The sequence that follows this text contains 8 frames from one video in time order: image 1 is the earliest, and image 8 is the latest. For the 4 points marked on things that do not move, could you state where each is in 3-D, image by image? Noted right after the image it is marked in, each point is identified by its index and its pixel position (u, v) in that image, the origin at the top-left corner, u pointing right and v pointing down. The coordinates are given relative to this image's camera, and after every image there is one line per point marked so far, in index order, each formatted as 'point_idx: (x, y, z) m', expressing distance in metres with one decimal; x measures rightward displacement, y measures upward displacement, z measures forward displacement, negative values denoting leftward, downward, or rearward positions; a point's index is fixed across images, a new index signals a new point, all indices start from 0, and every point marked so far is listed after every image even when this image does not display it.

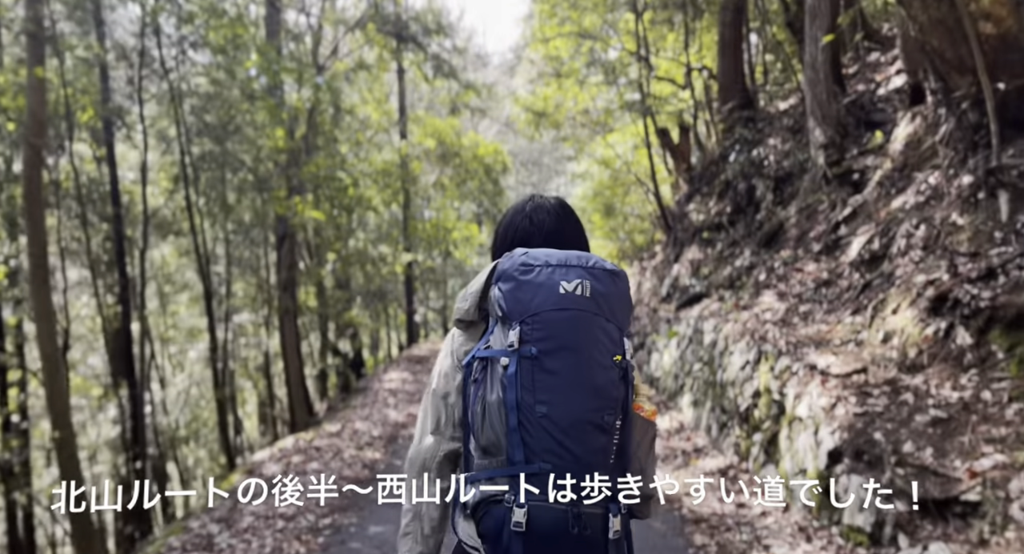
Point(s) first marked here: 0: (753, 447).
0: (+2.0, -1.4, +6.9) m
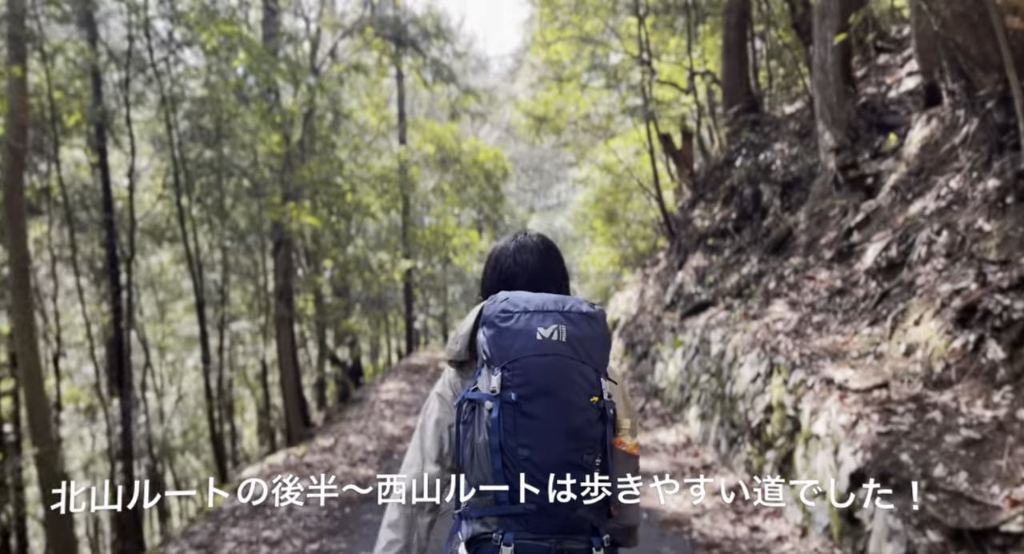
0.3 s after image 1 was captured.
0: (+2.0, -1.5, +6.5) m
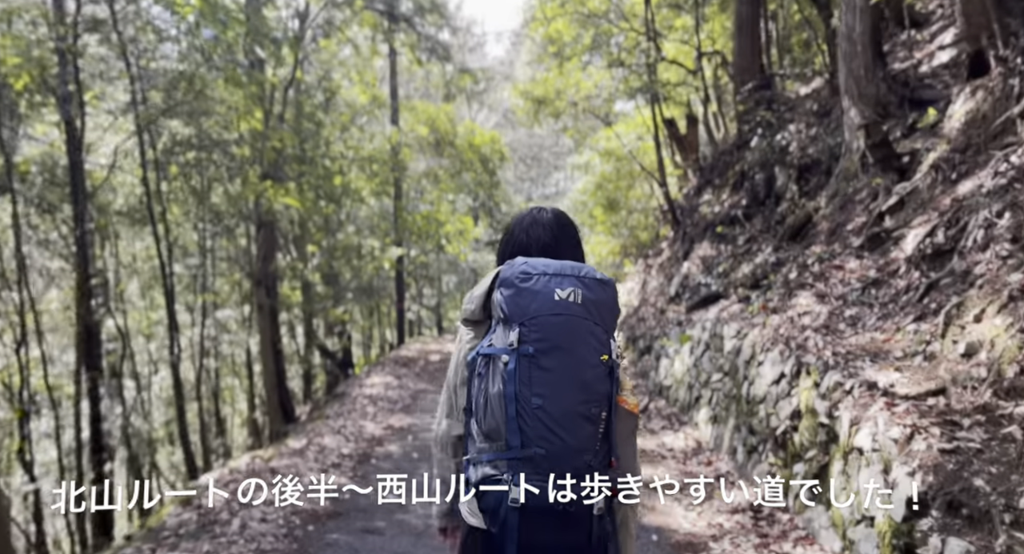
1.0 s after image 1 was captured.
0: (+1.9, -1.4, +5.7) m
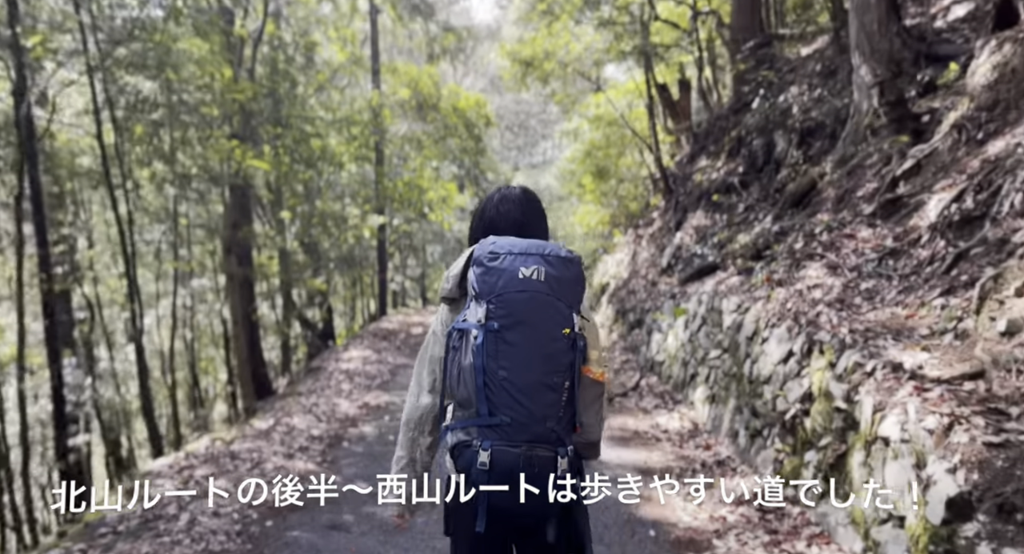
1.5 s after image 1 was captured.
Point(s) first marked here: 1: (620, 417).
0: (+1.8, -1.2, +5.1) m
1: (+1.1, -1.4, +8.3) m
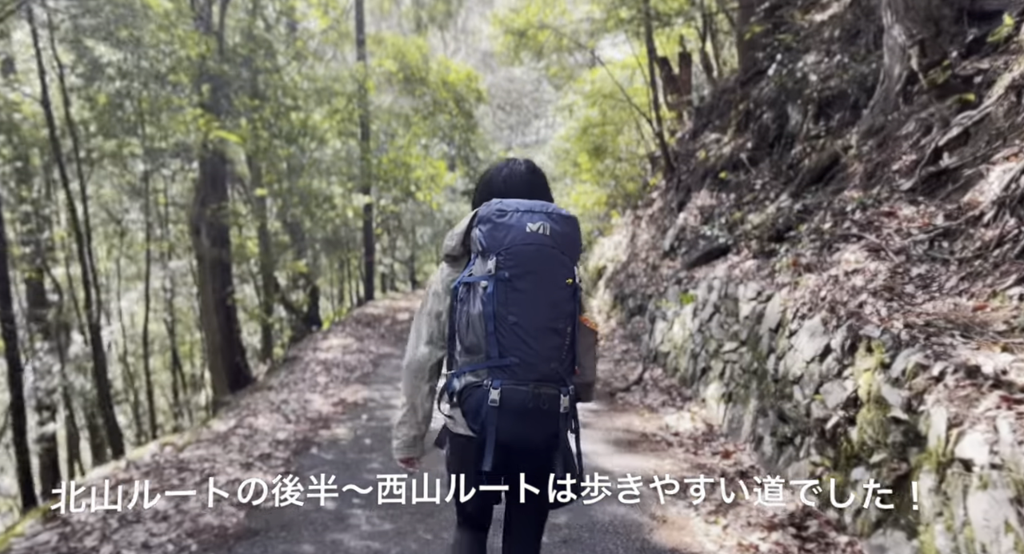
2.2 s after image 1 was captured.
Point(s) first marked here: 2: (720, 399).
0: (+1.8, -1.1, +4.3) m
1: (+1.0, -1.3, +7.5) m
2: (+1.7, -1.0, +6.9) m
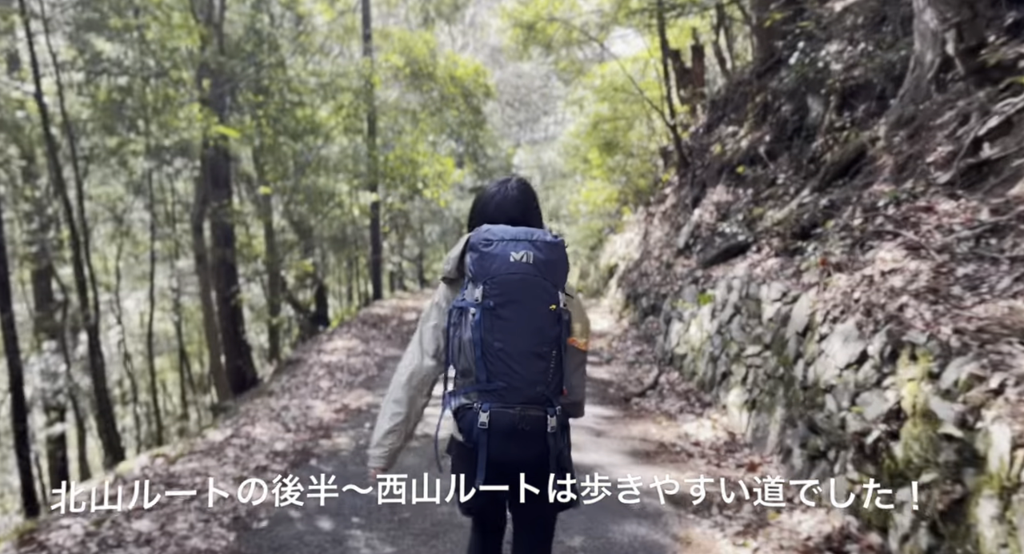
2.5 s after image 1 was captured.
0: (+1.8, -1.1, +3.9) m
1: (+1.1, -1.2, +7.1) m
2: (+1.8, -1.0, +6.5) m
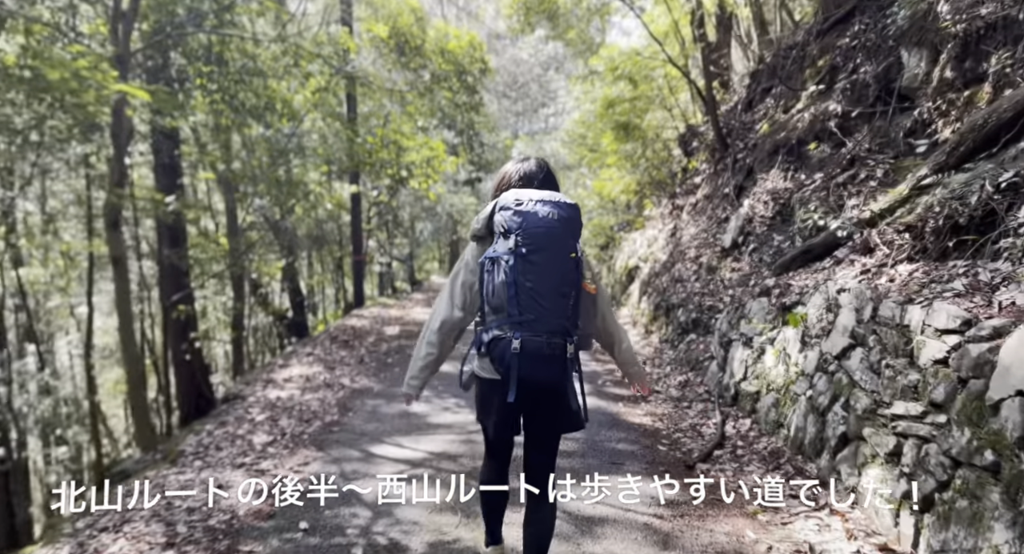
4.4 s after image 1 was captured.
0: (+1.9, -1.2, +1.5) m
1: (+1.2, -1.3, +4.7) m
2: (+1.9, -1.1, +4.0) m
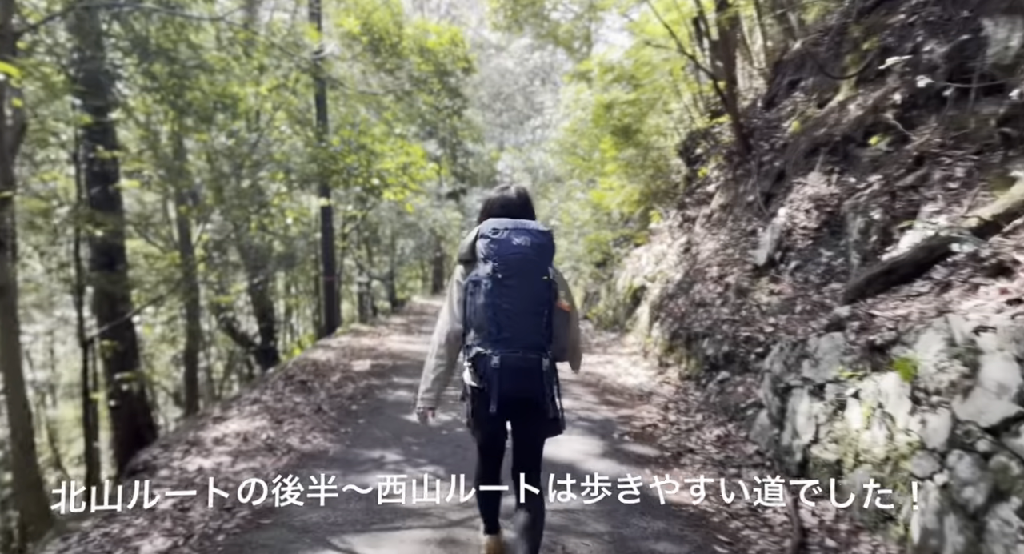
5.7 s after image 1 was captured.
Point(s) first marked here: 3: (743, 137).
0: (+2.0, -1.3, -0.2) m
1: (+1.2, -1.5, +2.9) m
2: (+1.9, -1.2, +2.3) m
3: (+2.9, +1.8, +10.8) m
